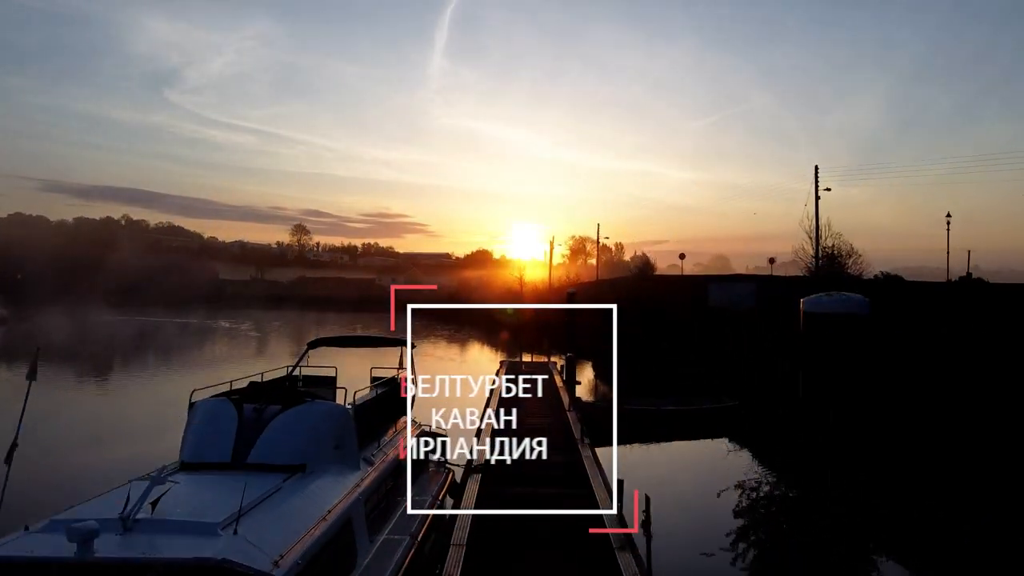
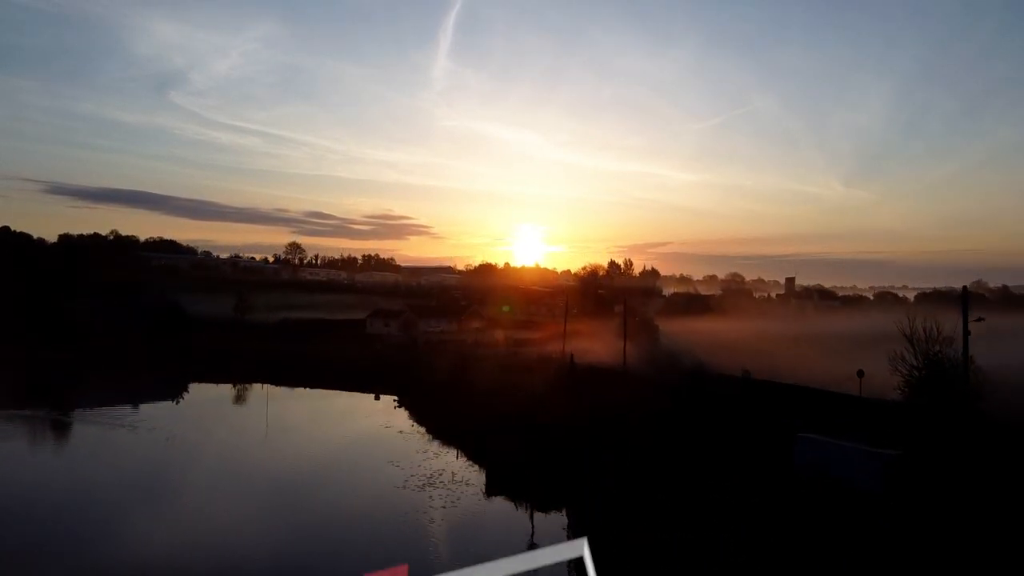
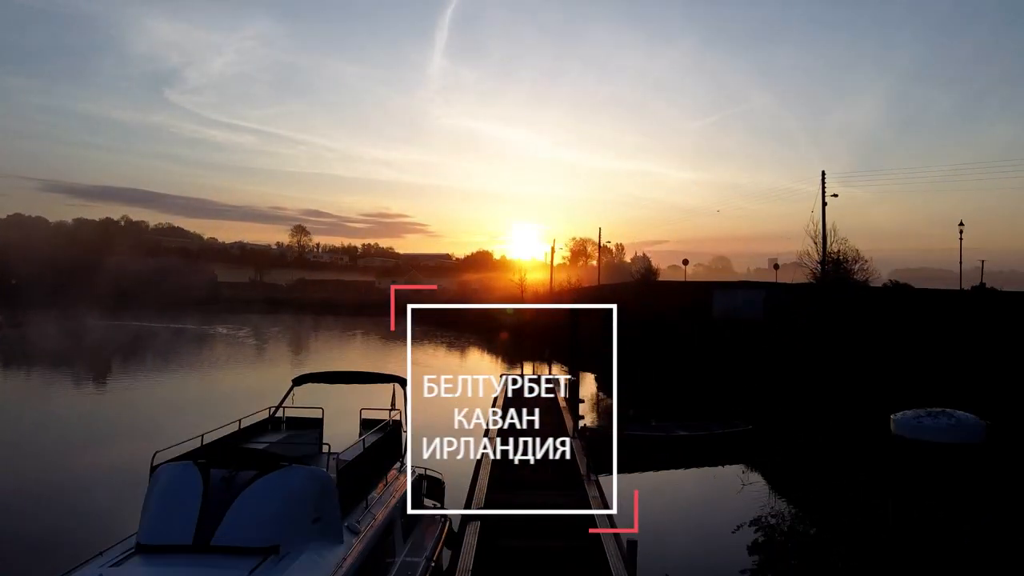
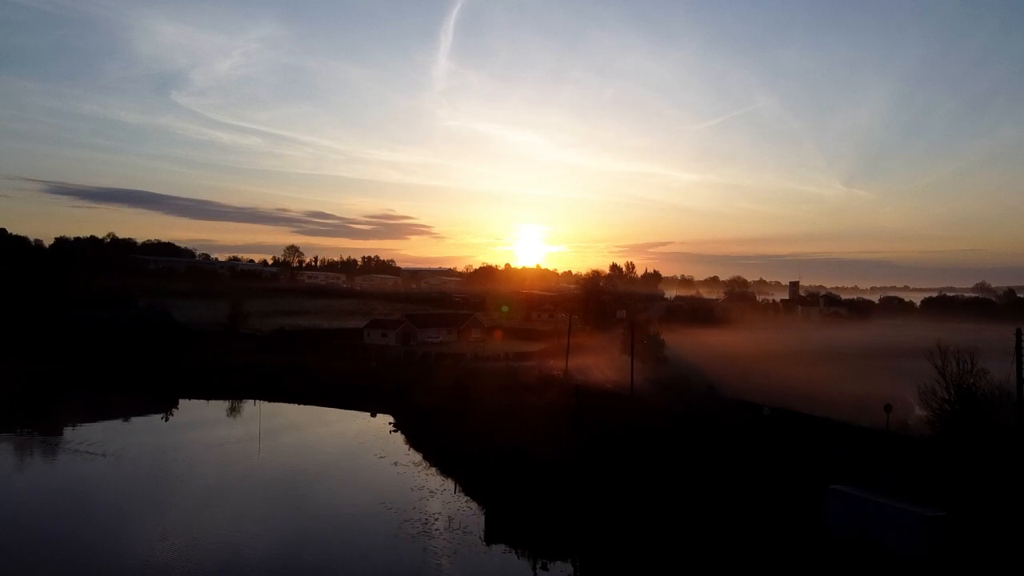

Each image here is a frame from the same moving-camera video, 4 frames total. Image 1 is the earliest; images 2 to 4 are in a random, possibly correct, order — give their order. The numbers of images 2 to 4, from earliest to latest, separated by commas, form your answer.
3, 2, 4
